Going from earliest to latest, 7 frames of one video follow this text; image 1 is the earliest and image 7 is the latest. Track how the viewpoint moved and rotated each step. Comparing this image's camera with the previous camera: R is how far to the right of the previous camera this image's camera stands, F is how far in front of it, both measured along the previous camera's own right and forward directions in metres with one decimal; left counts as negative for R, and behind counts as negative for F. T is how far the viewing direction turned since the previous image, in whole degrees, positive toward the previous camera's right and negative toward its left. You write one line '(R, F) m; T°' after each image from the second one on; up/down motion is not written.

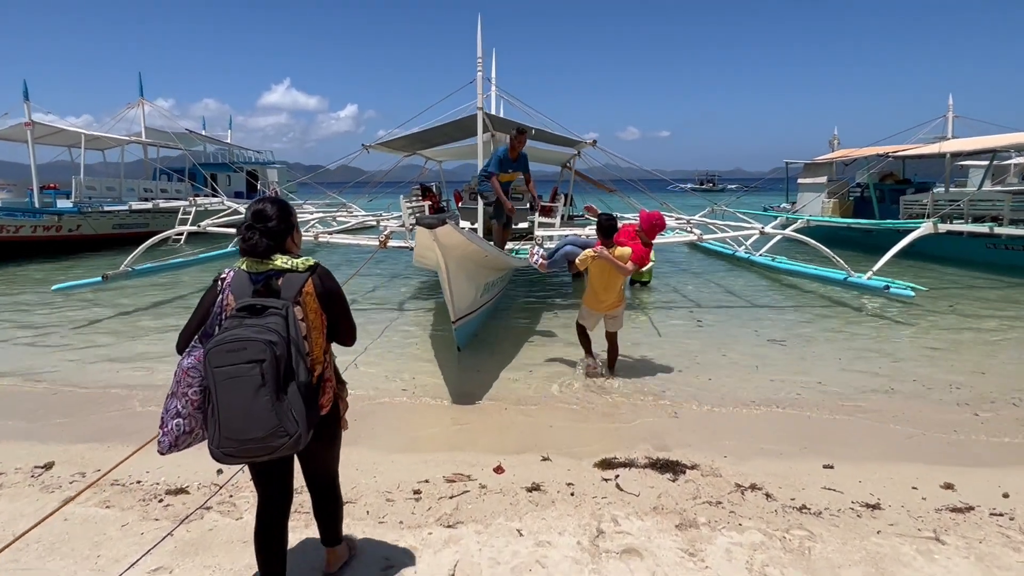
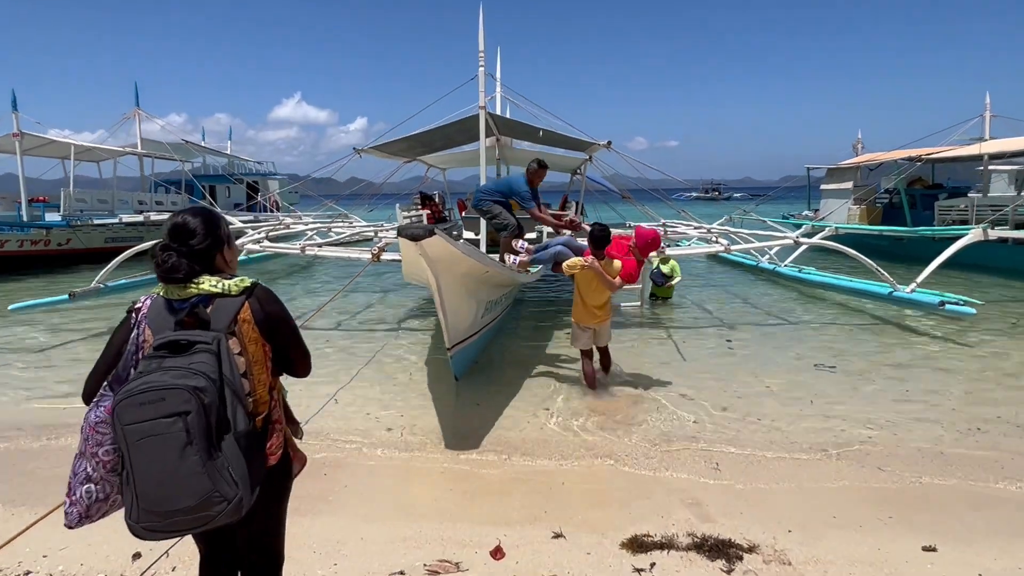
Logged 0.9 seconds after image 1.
(0.0, +0.9) m; -1°
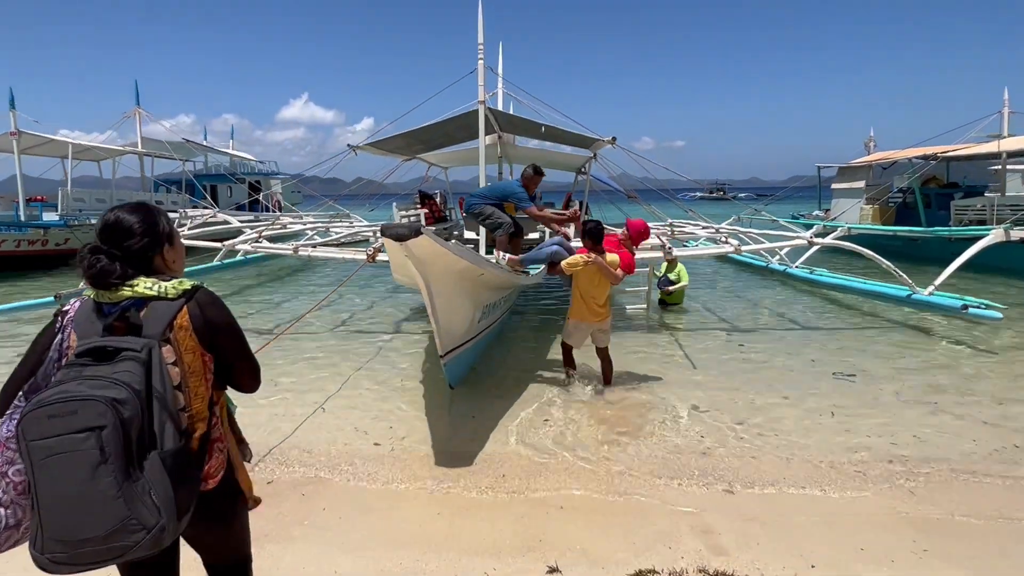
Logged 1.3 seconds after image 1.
(+0.1, +0.3) m; -1°
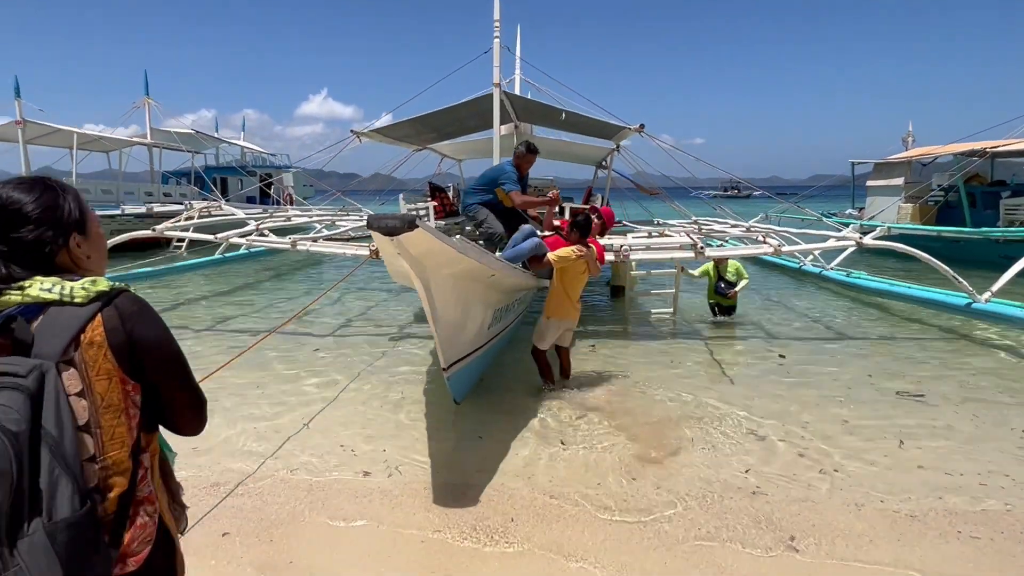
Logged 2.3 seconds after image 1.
(0.0, +0.7) m; -1°
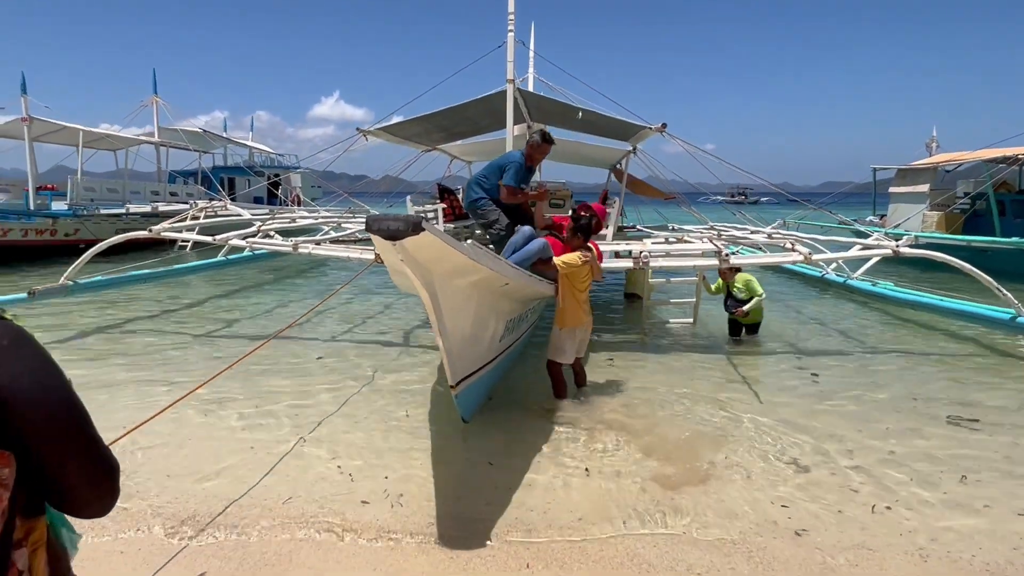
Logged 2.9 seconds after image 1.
(0.0, +0.4) m; -1°
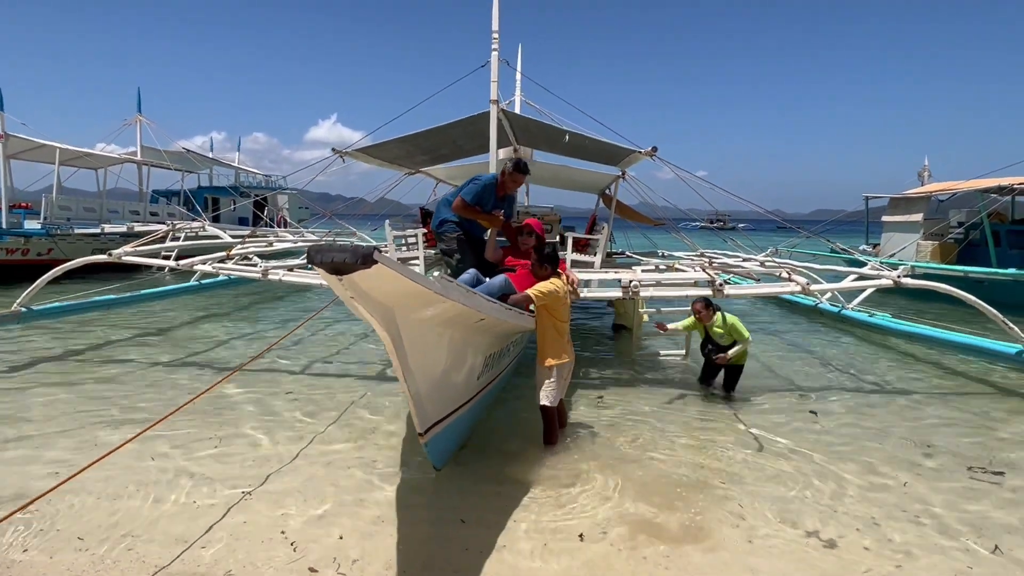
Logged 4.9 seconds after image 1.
(+0.1, +0.4) m; +1°
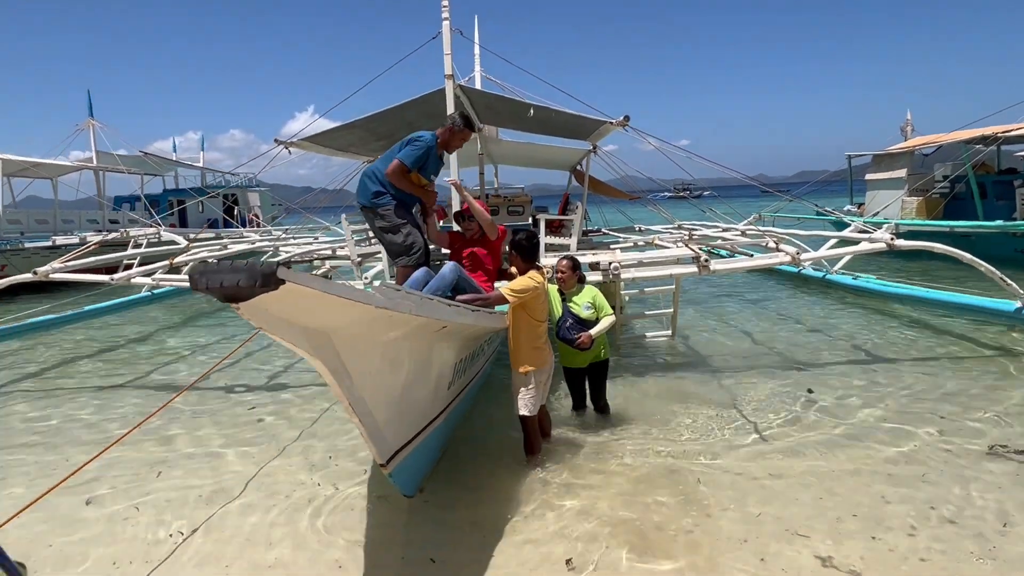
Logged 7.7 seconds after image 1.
(+0.1, +0.5) m; +1°
